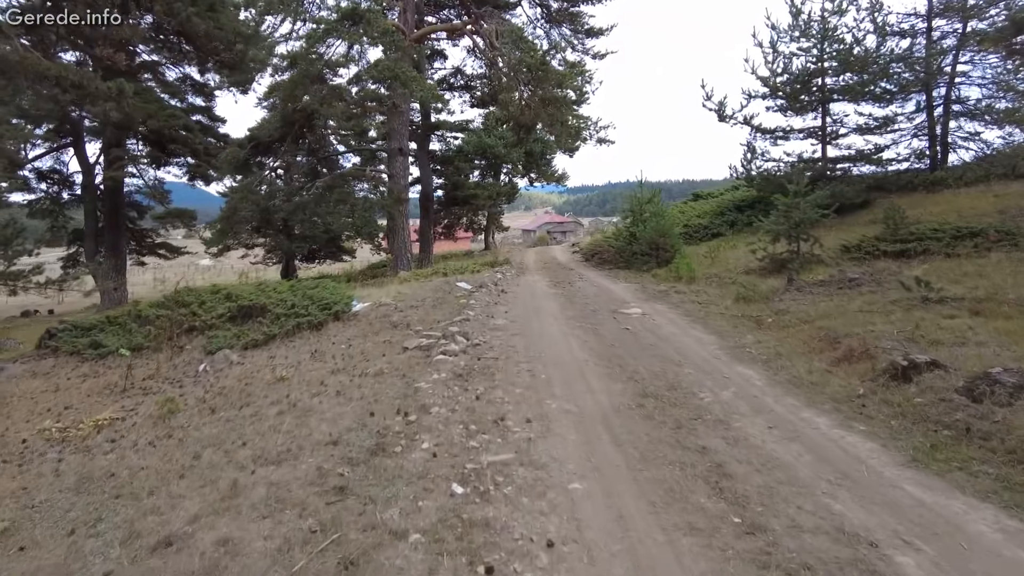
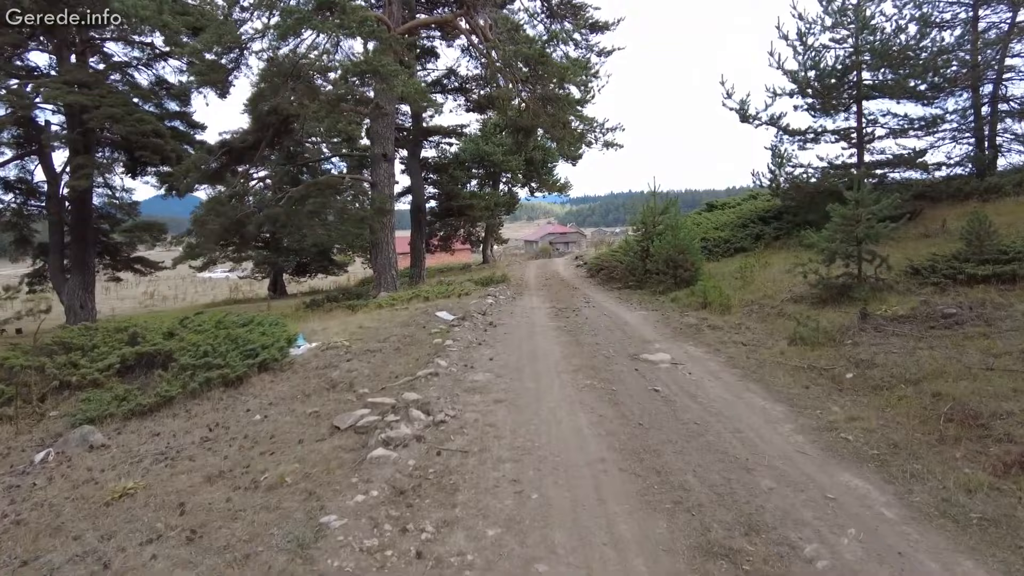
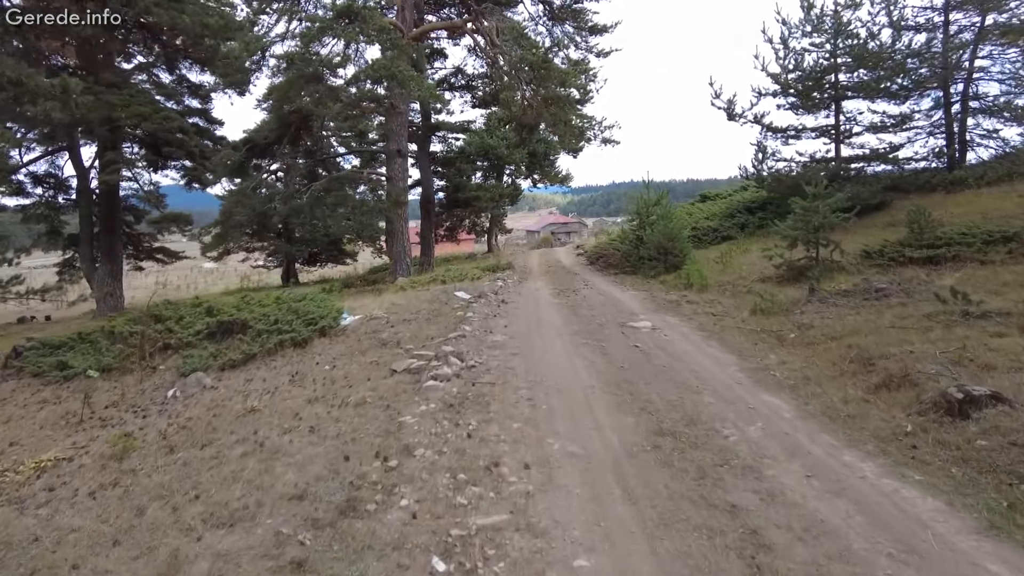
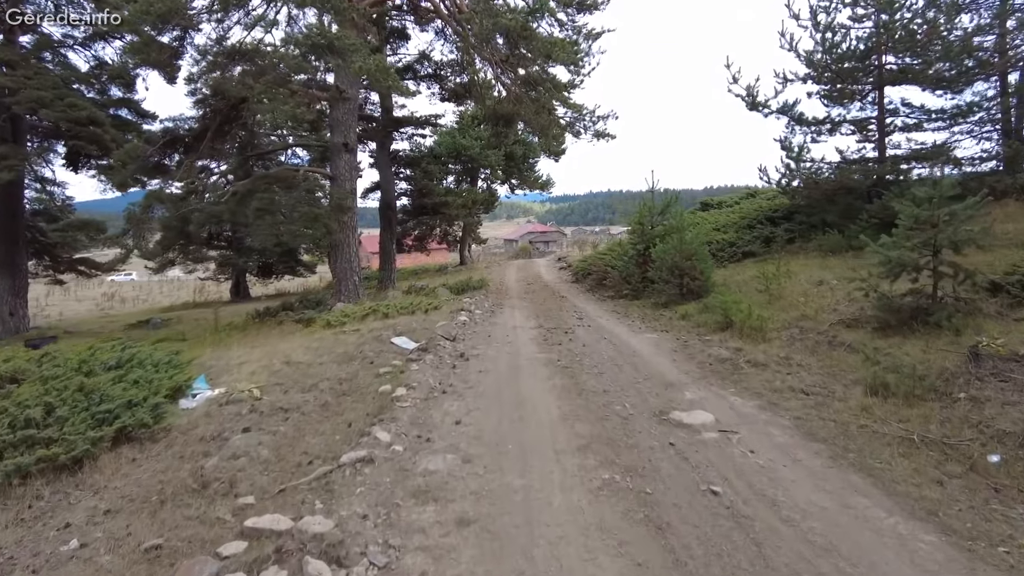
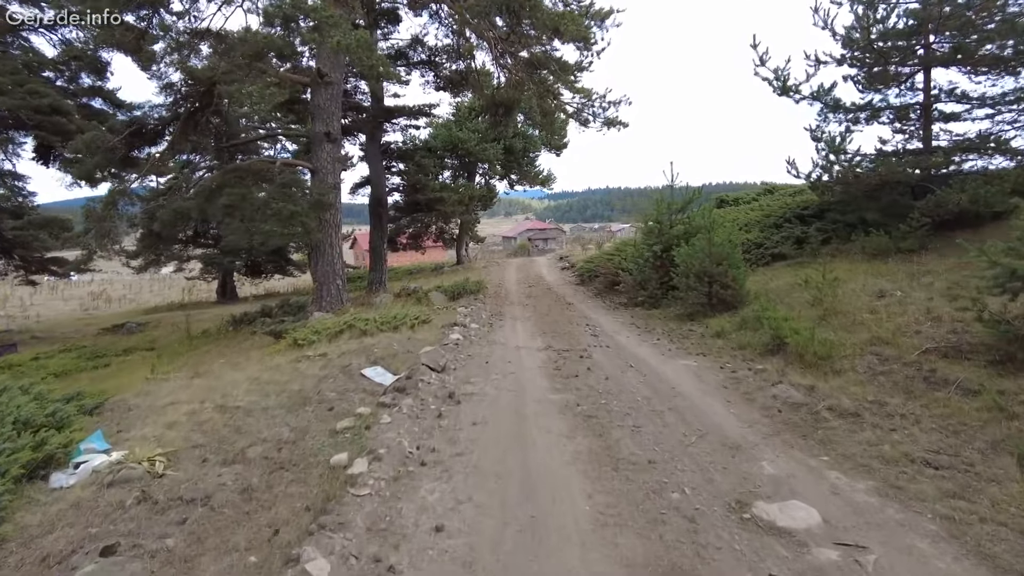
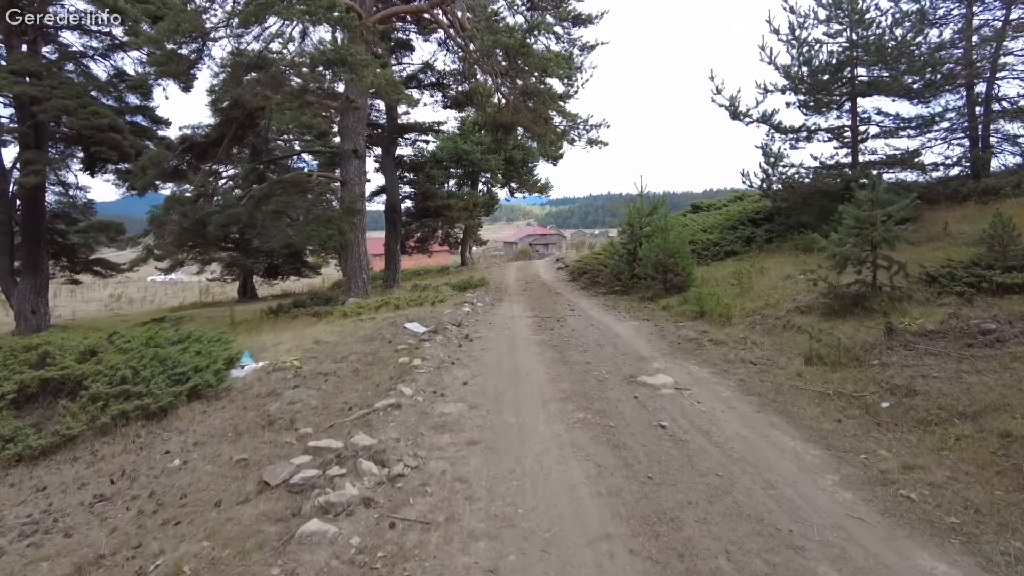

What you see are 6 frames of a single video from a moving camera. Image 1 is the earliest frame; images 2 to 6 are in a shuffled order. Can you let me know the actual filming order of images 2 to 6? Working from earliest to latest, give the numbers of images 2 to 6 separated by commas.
3, 2, 6, 4, 5
